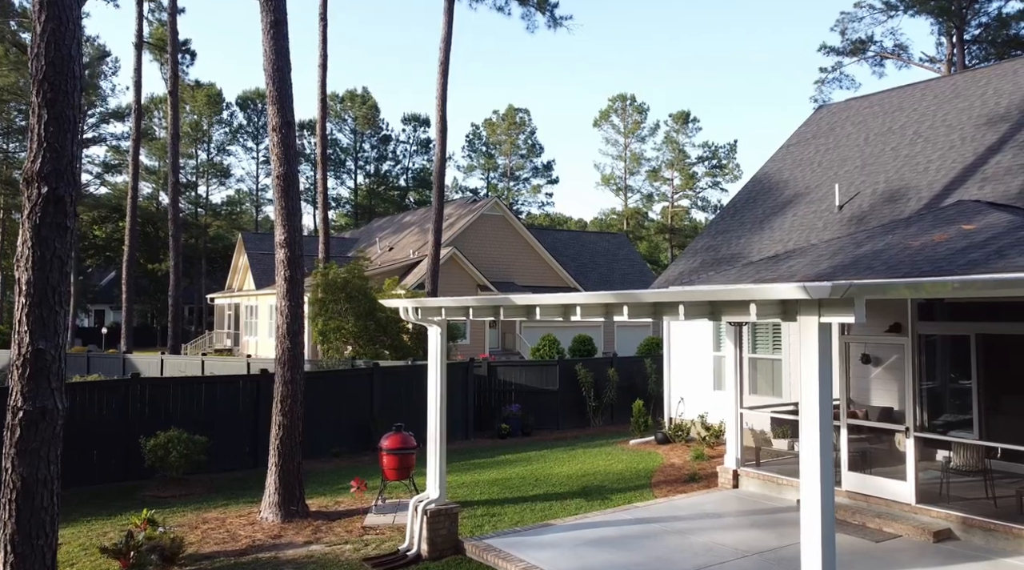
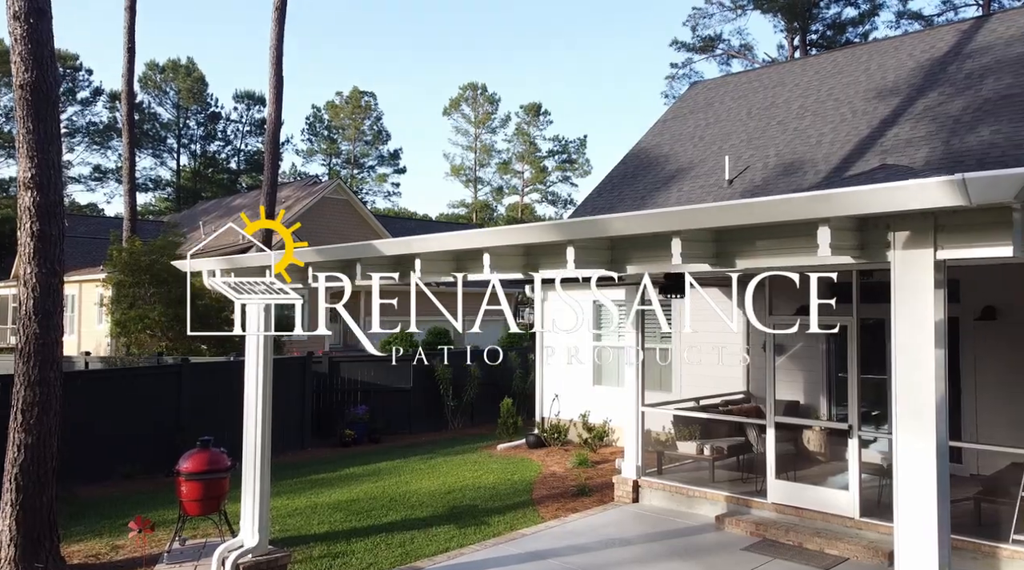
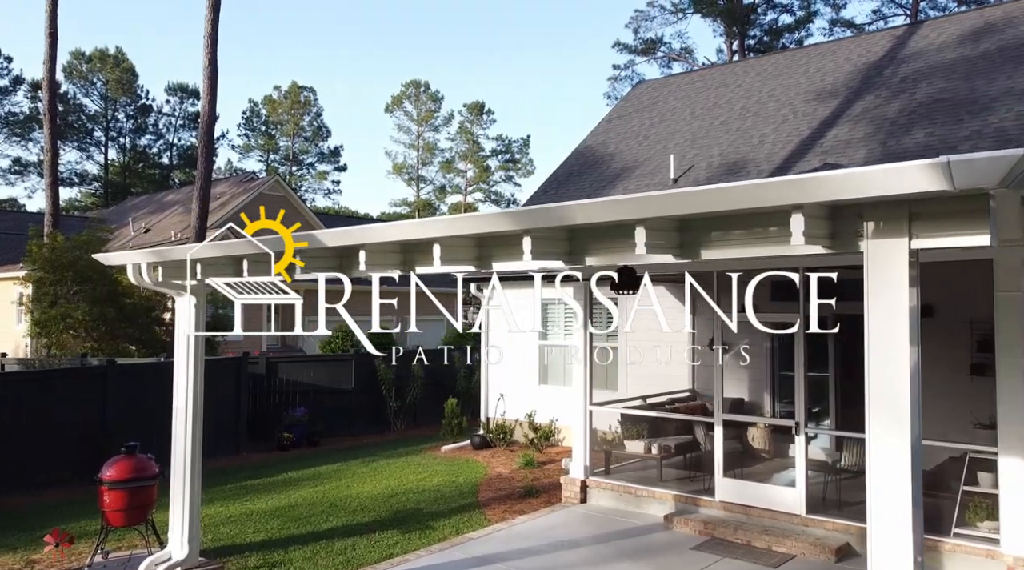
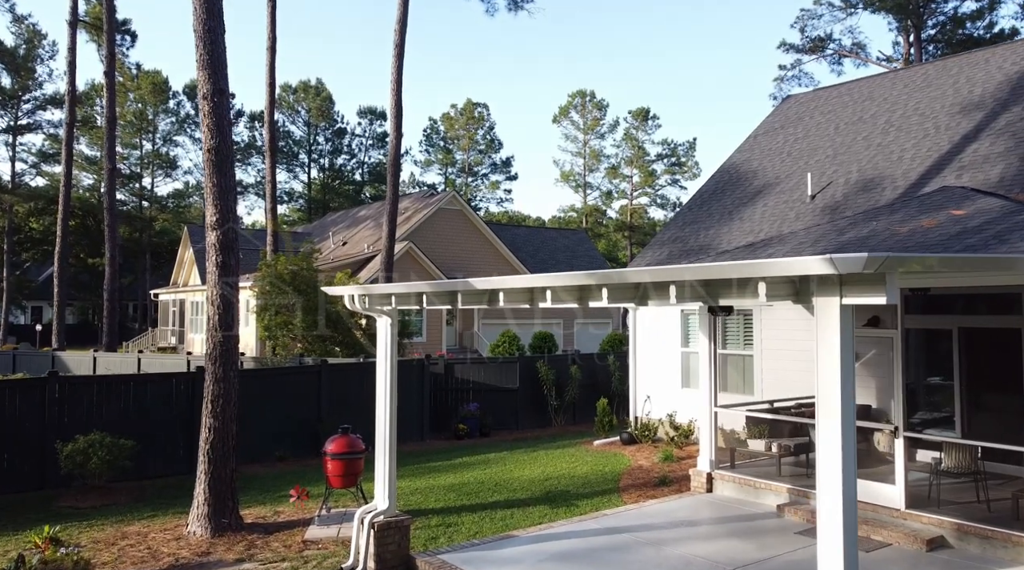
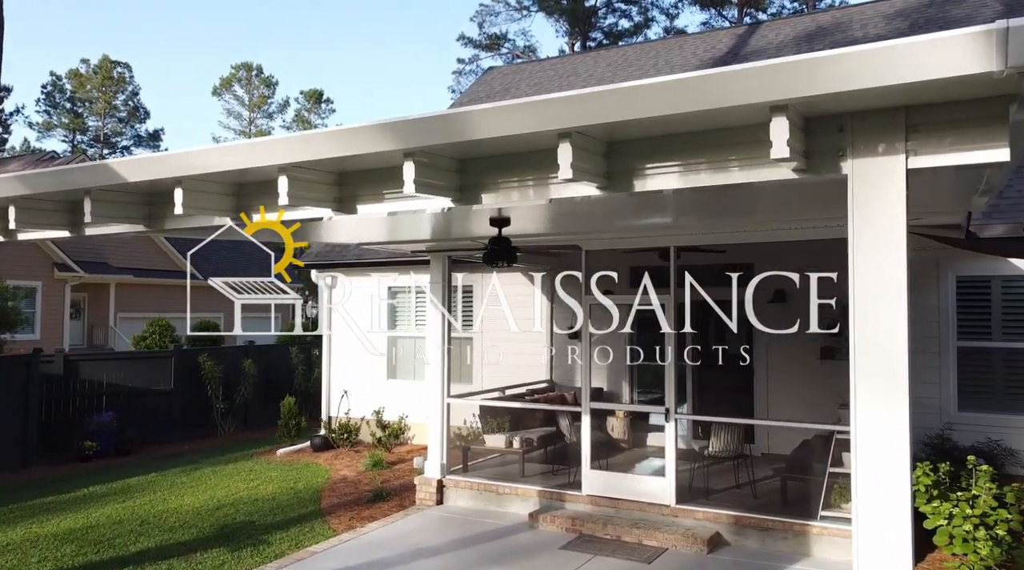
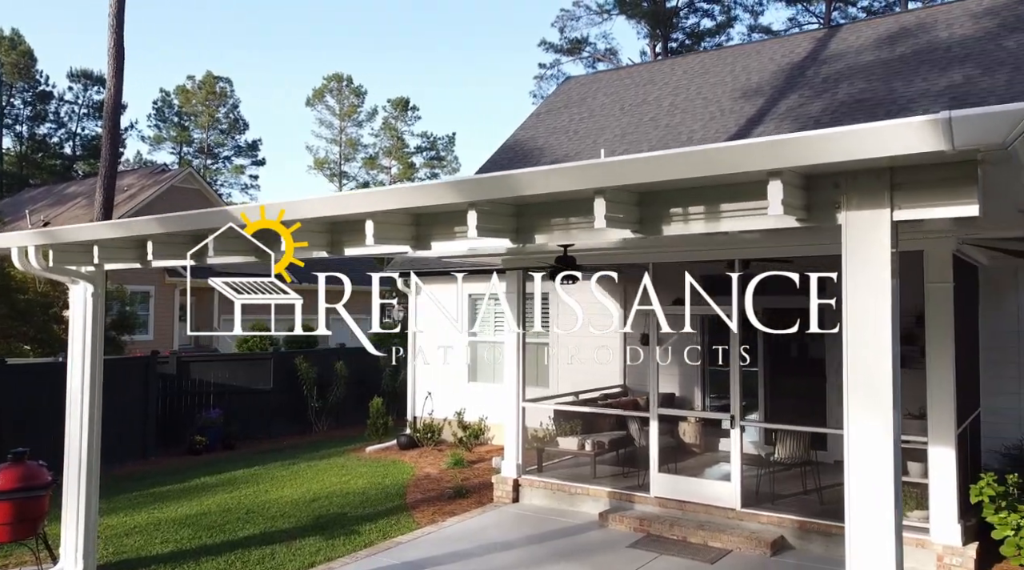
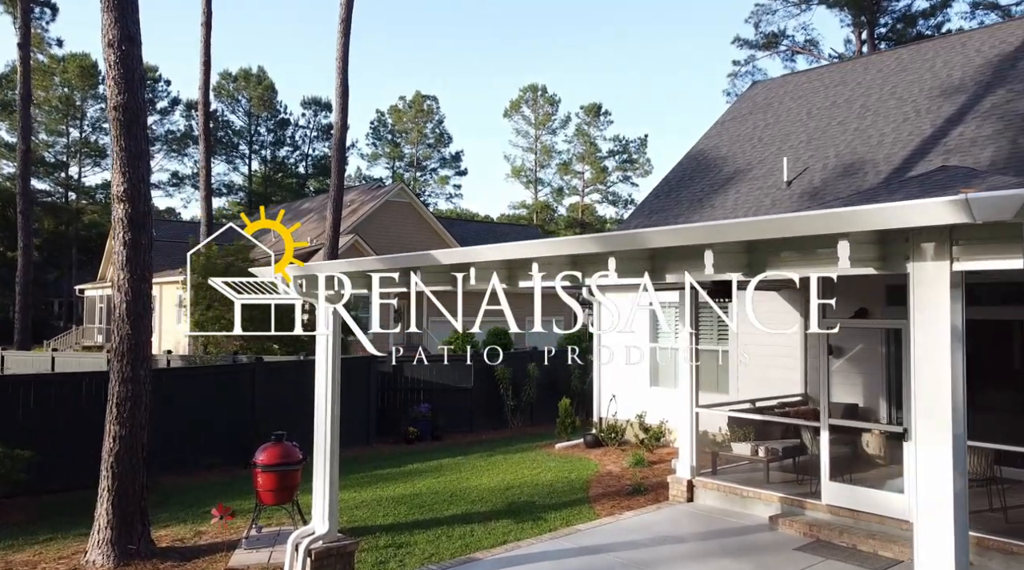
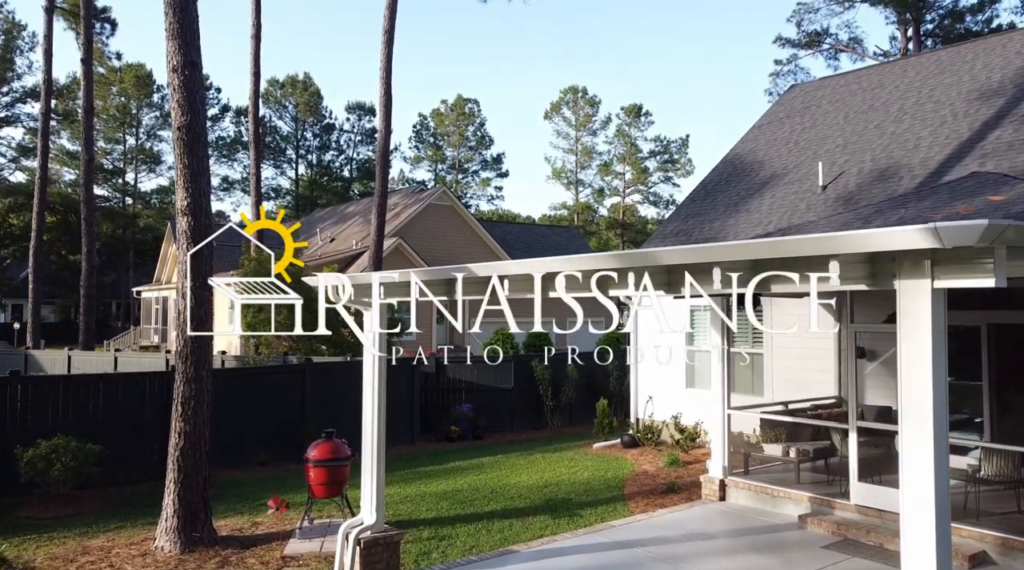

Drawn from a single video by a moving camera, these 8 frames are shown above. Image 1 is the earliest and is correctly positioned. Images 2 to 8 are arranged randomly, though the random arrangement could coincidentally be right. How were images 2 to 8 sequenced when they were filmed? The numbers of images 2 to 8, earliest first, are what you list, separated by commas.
4, 8, 7, 2, 3, 6, 5
